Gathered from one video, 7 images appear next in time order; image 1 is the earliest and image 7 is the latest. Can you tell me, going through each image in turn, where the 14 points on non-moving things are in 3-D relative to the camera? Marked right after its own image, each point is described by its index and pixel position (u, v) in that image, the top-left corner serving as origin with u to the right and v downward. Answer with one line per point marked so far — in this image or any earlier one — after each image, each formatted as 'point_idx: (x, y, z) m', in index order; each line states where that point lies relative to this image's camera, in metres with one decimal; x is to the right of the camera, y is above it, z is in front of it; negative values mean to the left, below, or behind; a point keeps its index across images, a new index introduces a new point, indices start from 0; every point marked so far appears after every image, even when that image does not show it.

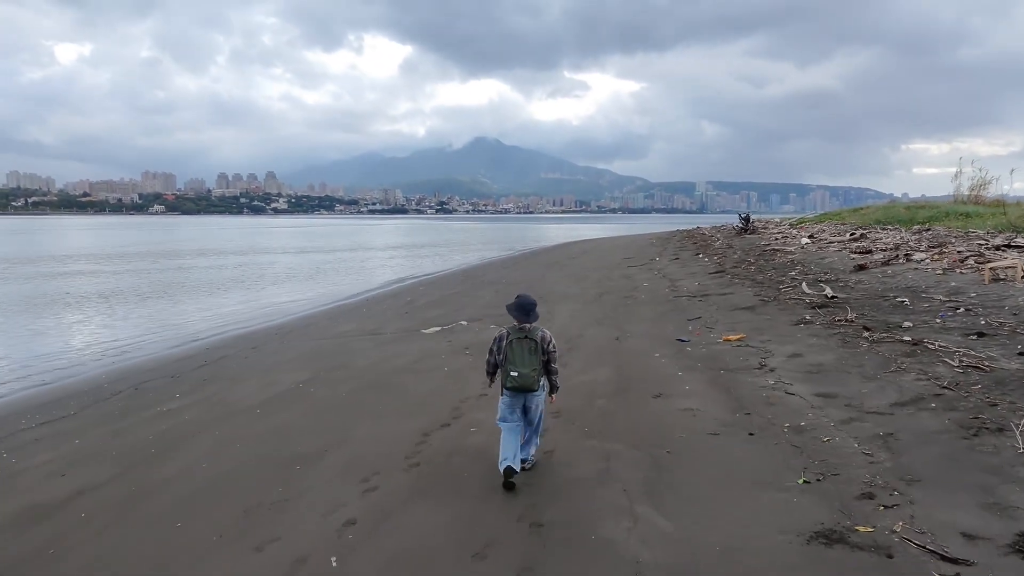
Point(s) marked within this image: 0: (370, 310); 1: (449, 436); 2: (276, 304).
0: (-2.9, -0.5, +13.3) m
1: (-0.5, -1.1, +4.8) m
2: (-6.3, -0.3, +17.3) m
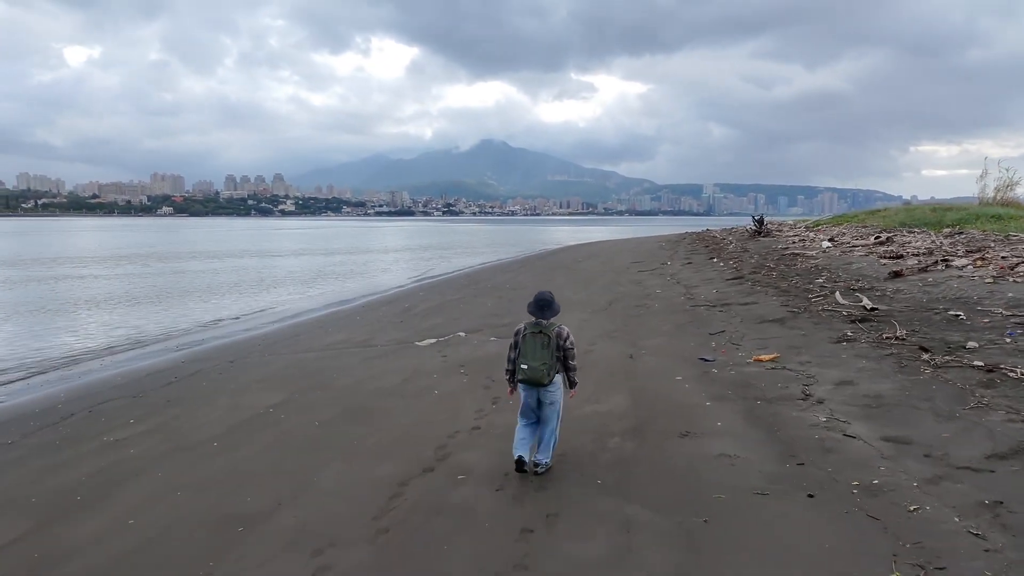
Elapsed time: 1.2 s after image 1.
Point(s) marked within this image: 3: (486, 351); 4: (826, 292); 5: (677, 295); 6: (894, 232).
0: (-2.9, -0.6, +12.5) m
1: (-0.5, -1.2, +3.9) m
2: (-6.2, -0.5, +16.5) m
3: (-0.3, -0.8, +8.2) m
4: (+4.4, -0.1, +9.2) m
5: (+2.8, -0.1, +11.2) m
6: (+9.4, +1.4, +16.1) m
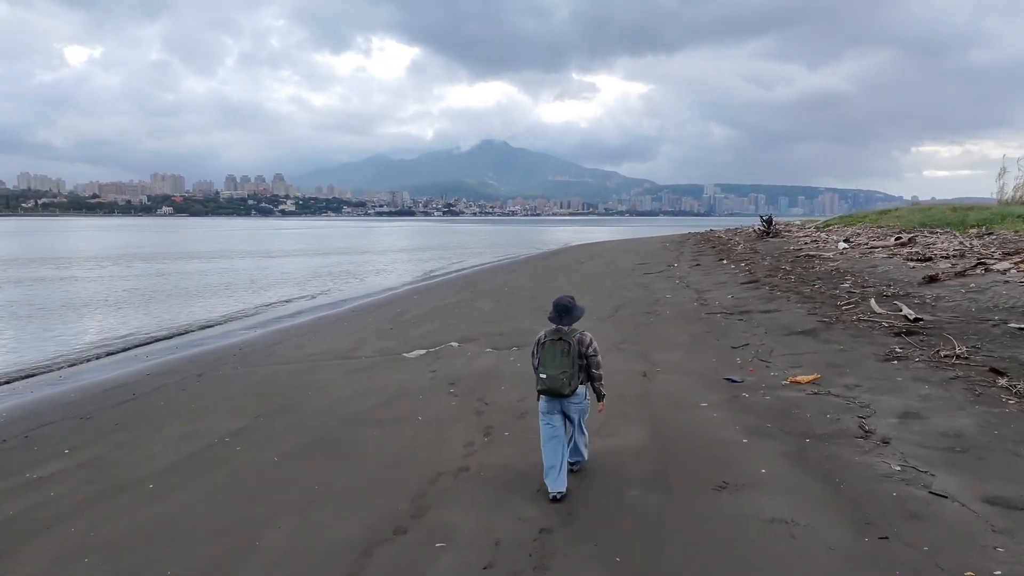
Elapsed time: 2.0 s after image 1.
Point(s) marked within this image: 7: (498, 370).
0: (-2.9, -0.7, +11.6) m
1: (-0.5, -1.3, +3.1) m
2: (-6.3, -0.5, +15.7) m
3: (-0.4, -0.9, +7.3) m
4: (+4.4, -0.1, +8.3) m
5: (+2.8, -0.2, +10.4) m
6: (+9.4, +1.3, +15.2) m
7: (-0.1, -0.9, +7.0) m
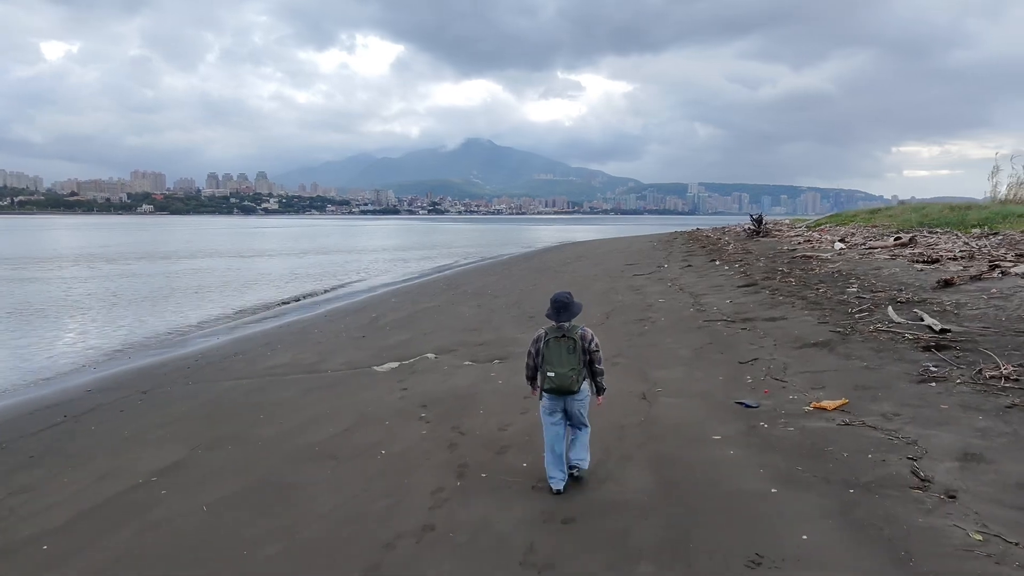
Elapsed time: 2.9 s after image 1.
0: (-3.2, -0.7, +10.8) m
1: (-0.6, -1.4, +2.3) m
2: (-6.6, -0.6, +14.7) m
3: (-0.5, -0.9, +6.6) m
4: (+4.2, -0.2, +7.6) m
5: (+2.5, -0.3, +9.7) m
6: (+9.0, +1.2, +14.7) m
7: (-0.3, -0.9, +6.2) m
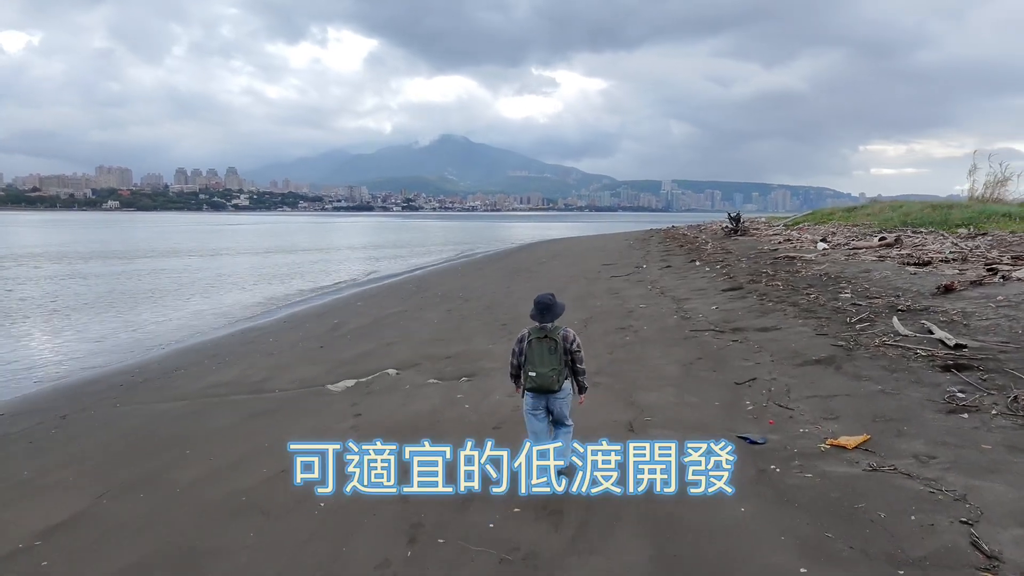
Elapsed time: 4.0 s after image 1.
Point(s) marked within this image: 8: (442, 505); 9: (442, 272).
0: (-3.6, -0.8, +9.9) m
1: (-0.7, -1.5, +1.6) m
2: (-7.2, -0.7, +13.8) m
3: (-0.8, -1.0, +5.8) m
4: (+3.8, -0.3, +7.1) m
5: (+2.1, -0.3, +9.0) m
6: (+8.4, +1.2, +14.3) m
7: (-0.6, -1.0, +5.4) m
8: (-0.4, -1.2, +3.6) m
9: (-2.1, +0.5, +19.4) m
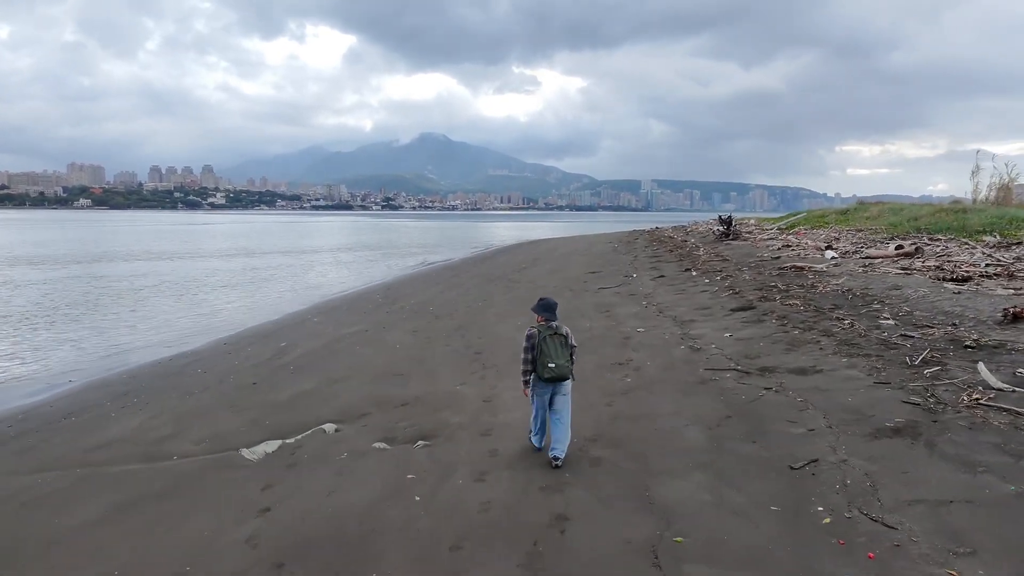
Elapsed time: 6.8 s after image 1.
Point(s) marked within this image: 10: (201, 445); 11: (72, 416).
0: (-3.9, -1.1, +8.3) m
1: (-0.8, -1.8, 0.0) m
2: (-7.7, -0.9, +12.0) m
3: (-1.0, -1.3, +4.3) m
4: (+3.6, -0.5, +5.6) m
5: (+1.8, -0.6, +7.6) m
6: (+8.0, +1.0, +13.0) m
7: (-0.8, -1.3, +3.9) m
8: (-0.5, -1.5, +2.1) m
9: (-2.7, +0.2, +17.8) m
10: (-2.6, -1.3, +5.2) m
11: (-4.5, -1.3, +6.7) m
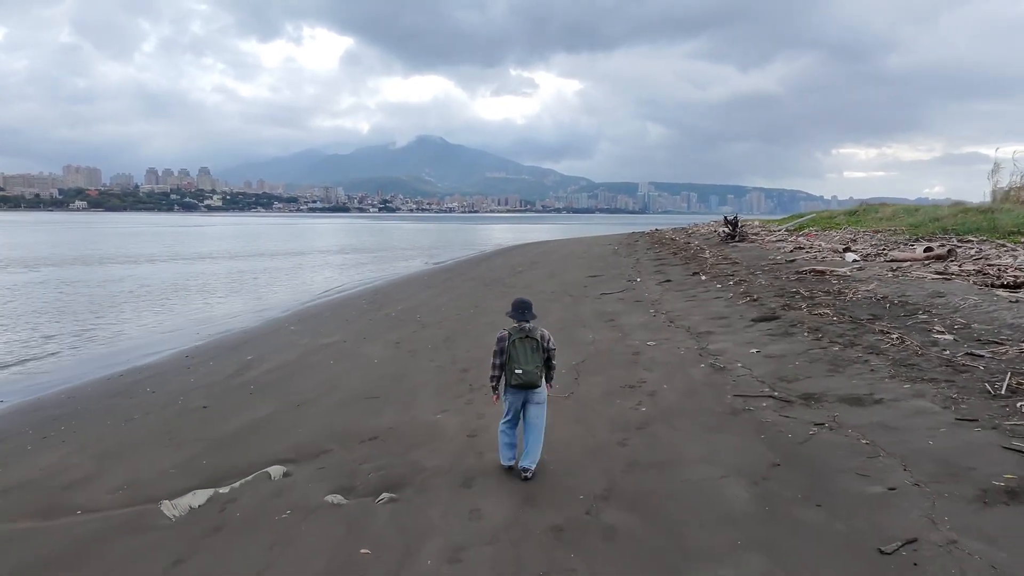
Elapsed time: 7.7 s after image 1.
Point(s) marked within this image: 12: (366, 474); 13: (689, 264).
0: (-4.0, -1.2, +7.2) m
1: (-0.9, -1.8, -1.0) m
2: (-7.8, -1.0, +10.9) m
3: (-1.1, -1.4, +3.2) m
4: (+3.5, -0.6, +4.6) m
5: (+1.8, -0.7, +6.5) m
6: (+7.9, +0.9, +12.0) m
7: (-0.8, -1.4, +2.8) m
8: (-0.6, -1.5, +1.0) m
9: (-2.8, +0.1, +16.7) m
10: (-2.7, -1.4, +4.2) m
11: (-4.6, -1.4, +5.6) m
12: (-1.0, -1.3, +4.1) m
13: (+4.3, +0.6, +16.1) m
